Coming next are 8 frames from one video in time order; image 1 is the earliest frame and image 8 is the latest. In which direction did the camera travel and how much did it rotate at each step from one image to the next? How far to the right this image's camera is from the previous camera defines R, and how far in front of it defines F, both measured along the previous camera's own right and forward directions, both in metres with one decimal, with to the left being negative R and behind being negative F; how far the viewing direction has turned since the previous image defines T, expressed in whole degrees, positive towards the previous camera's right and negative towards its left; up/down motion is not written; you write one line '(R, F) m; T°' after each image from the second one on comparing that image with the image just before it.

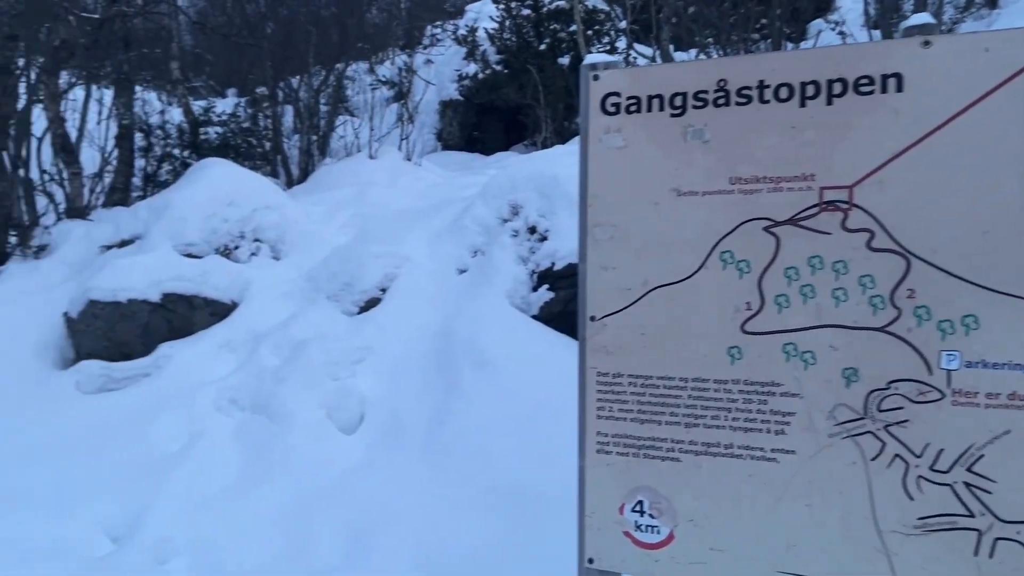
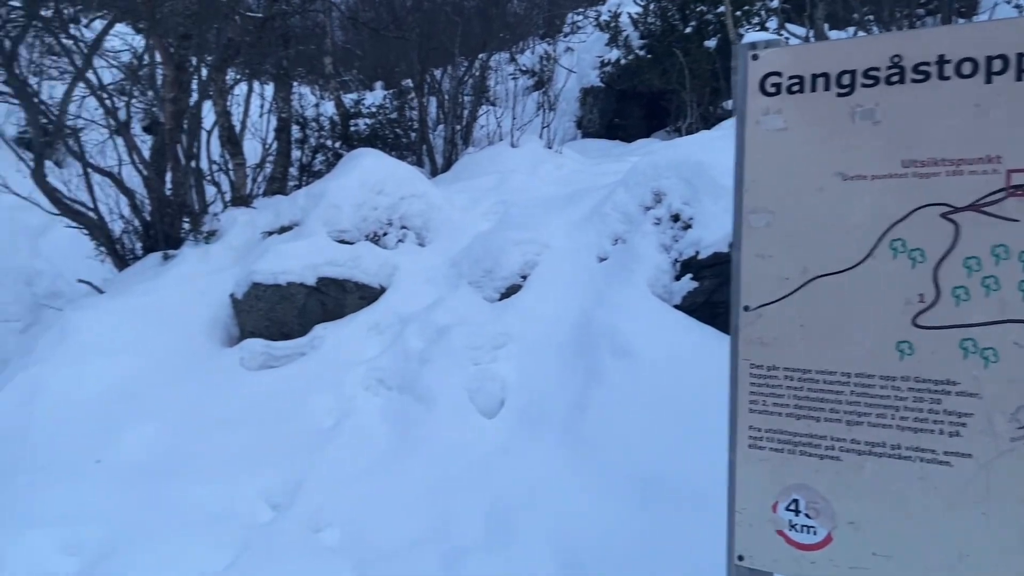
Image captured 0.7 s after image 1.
(0.0, 0.0) m; -9°
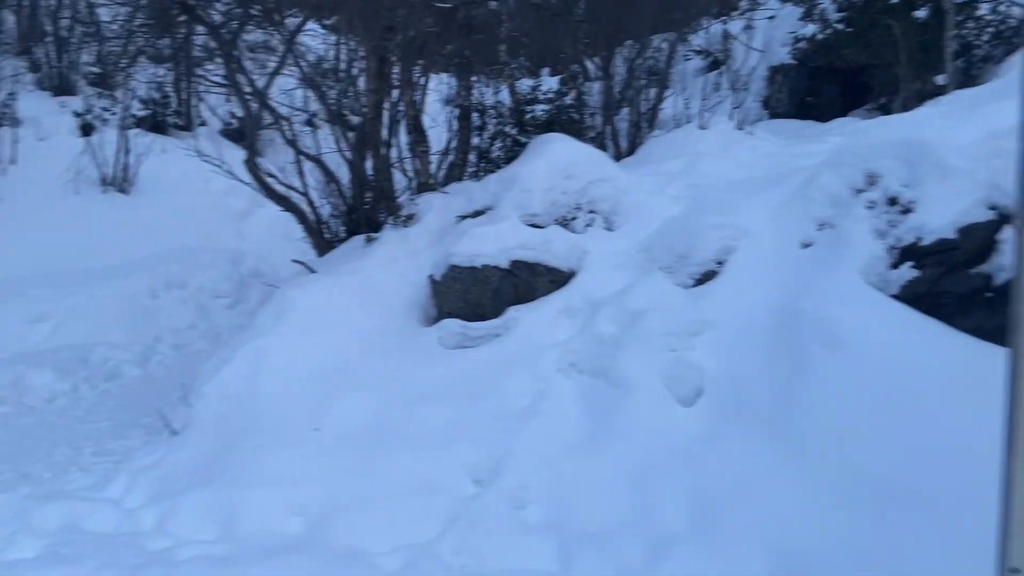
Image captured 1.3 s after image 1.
(-0.2, 0.0) m; -11°
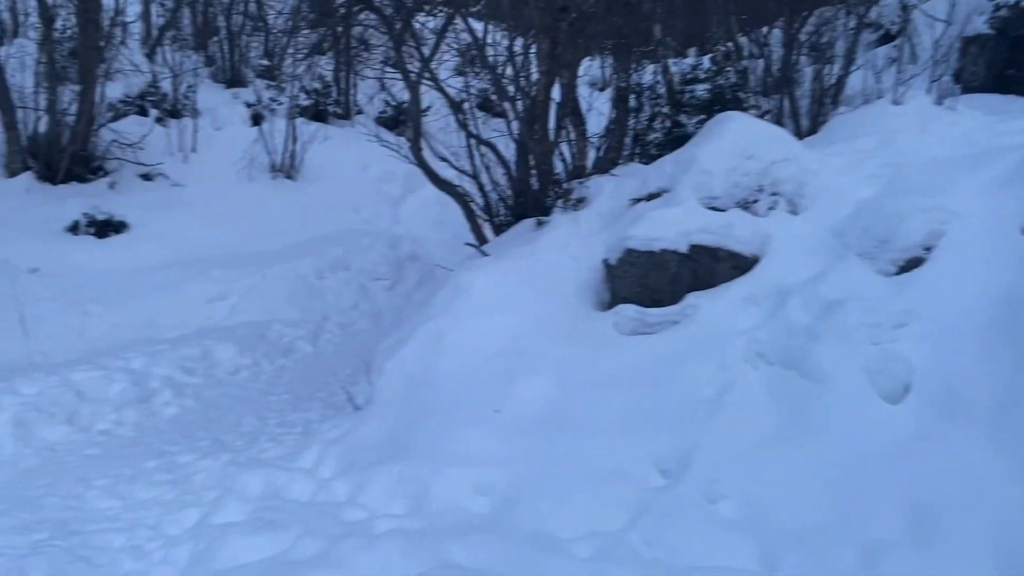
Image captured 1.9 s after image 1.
(-0.3, +0.1) m; -9°
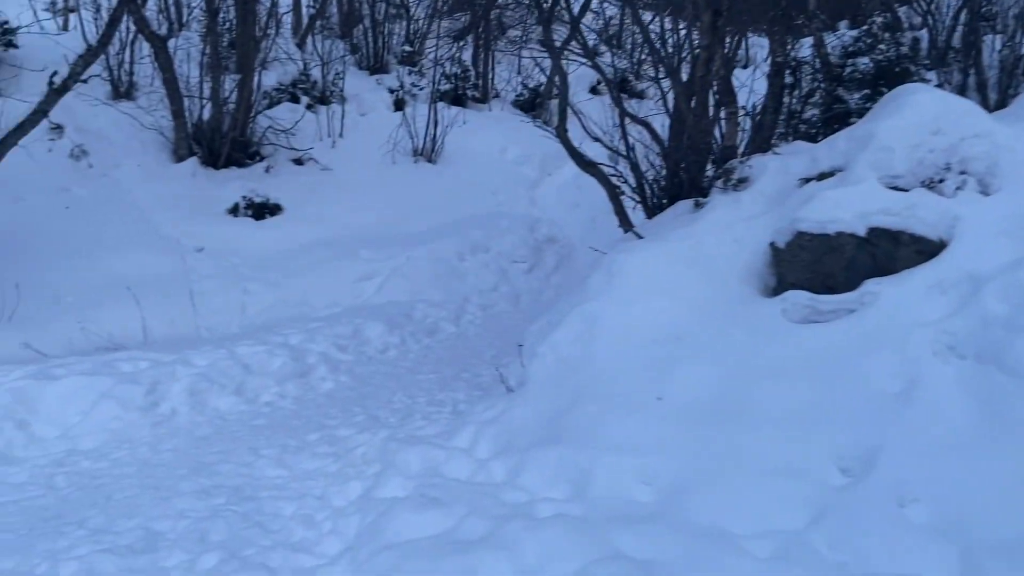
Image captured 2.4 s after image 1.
(-0.2, +0.1) m; -9°
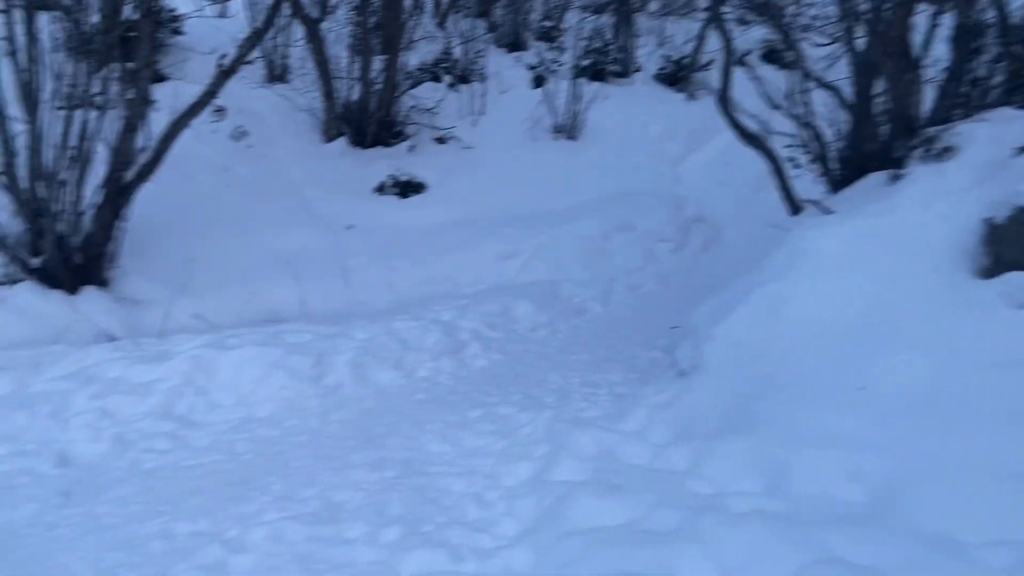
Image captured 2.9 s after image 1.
(-0.3, +0.1) m; -9°
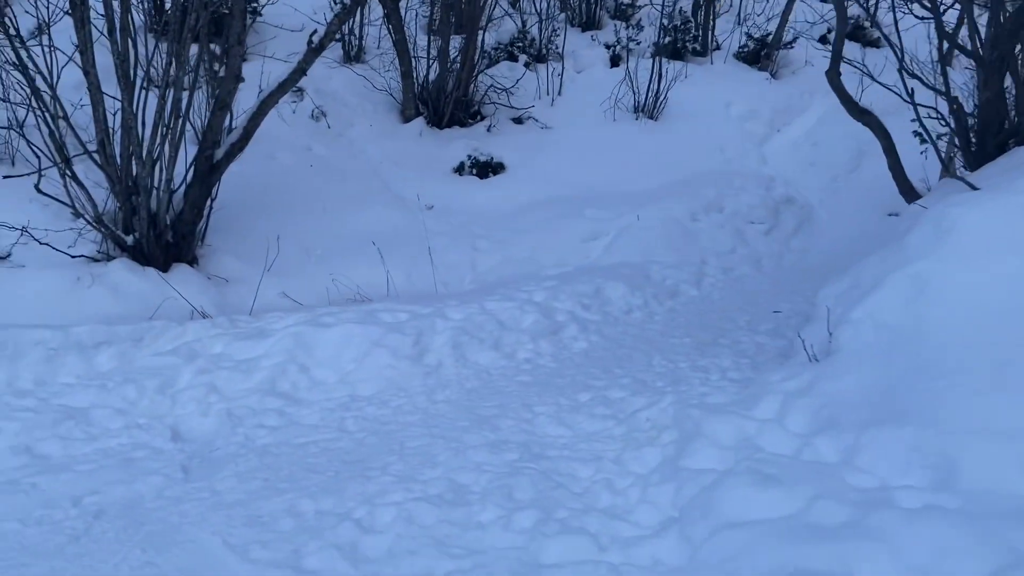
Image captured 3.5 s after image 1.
(-0.3, +0.2) m; -4°
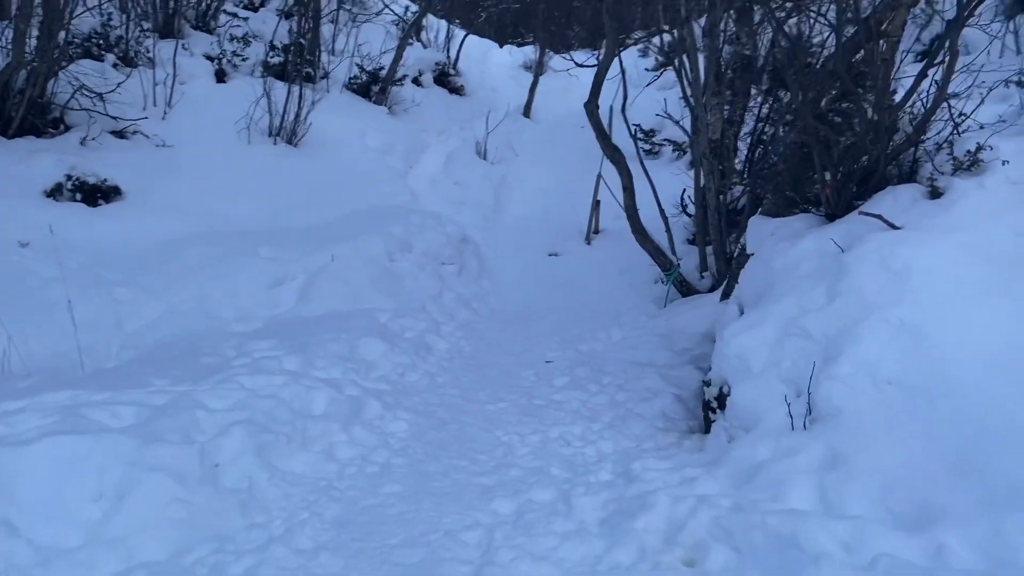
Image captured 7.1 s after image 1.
(-1.5, +1.8) m; +33°
